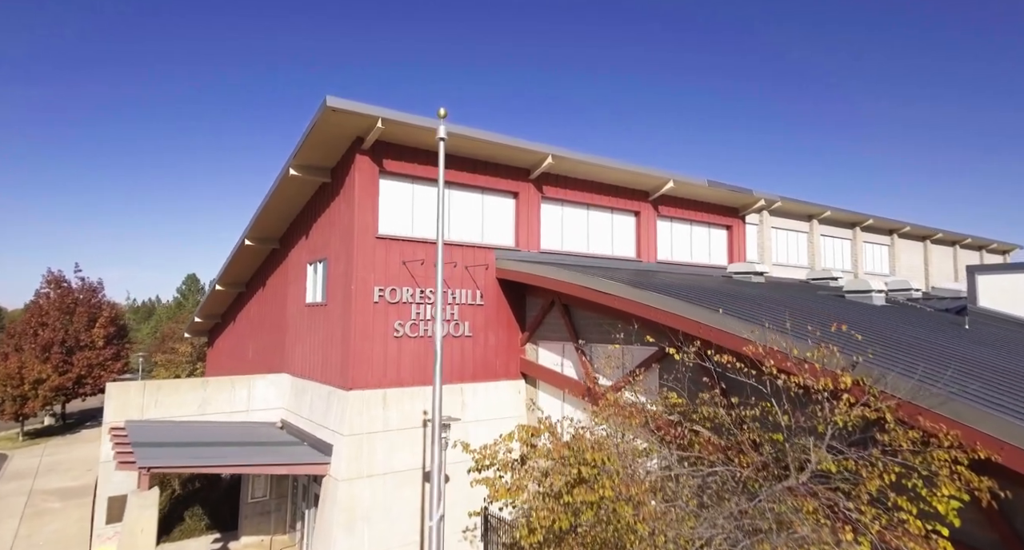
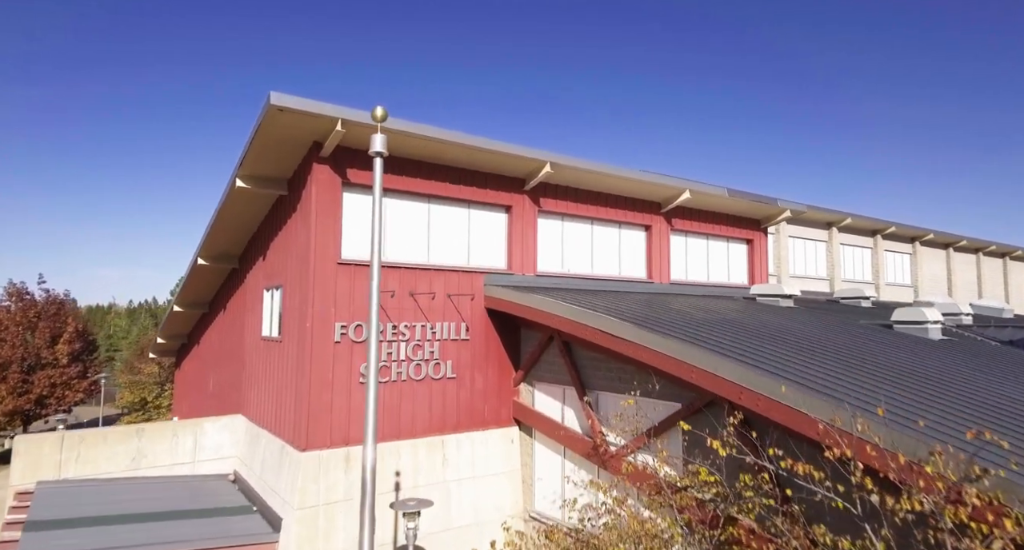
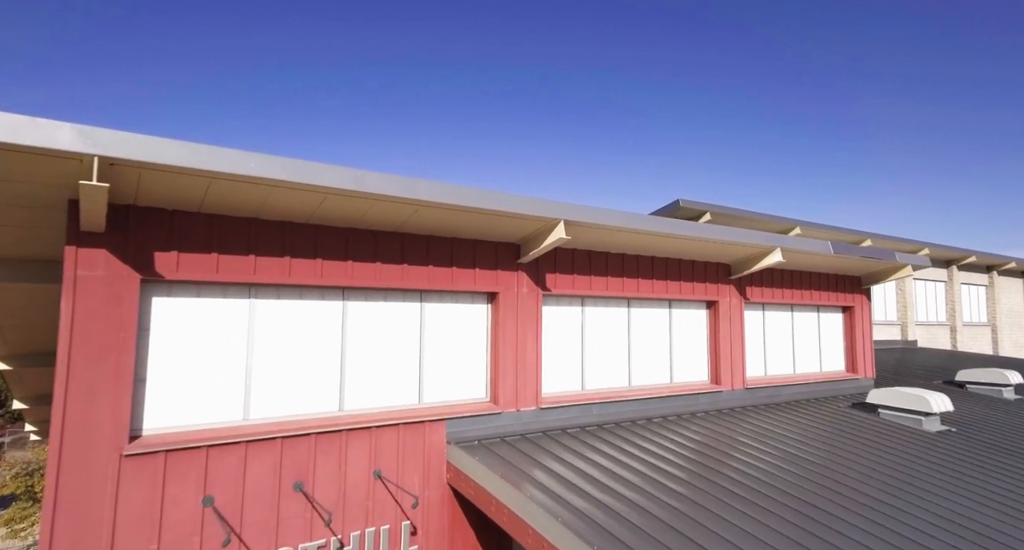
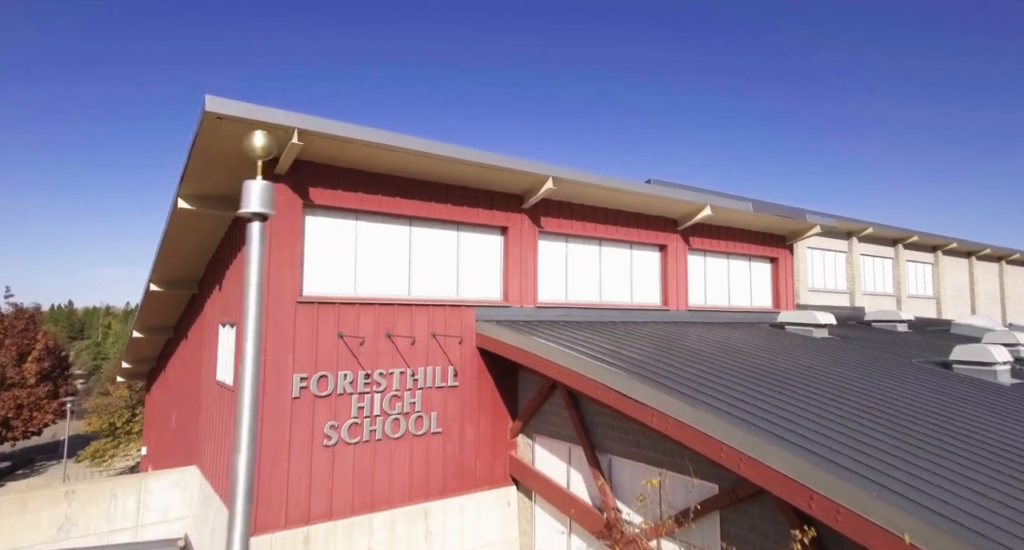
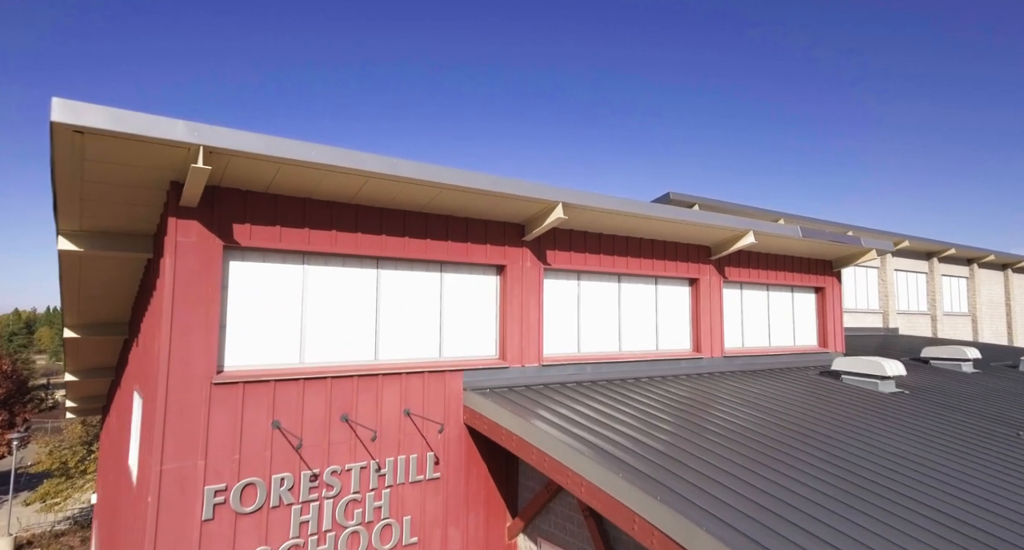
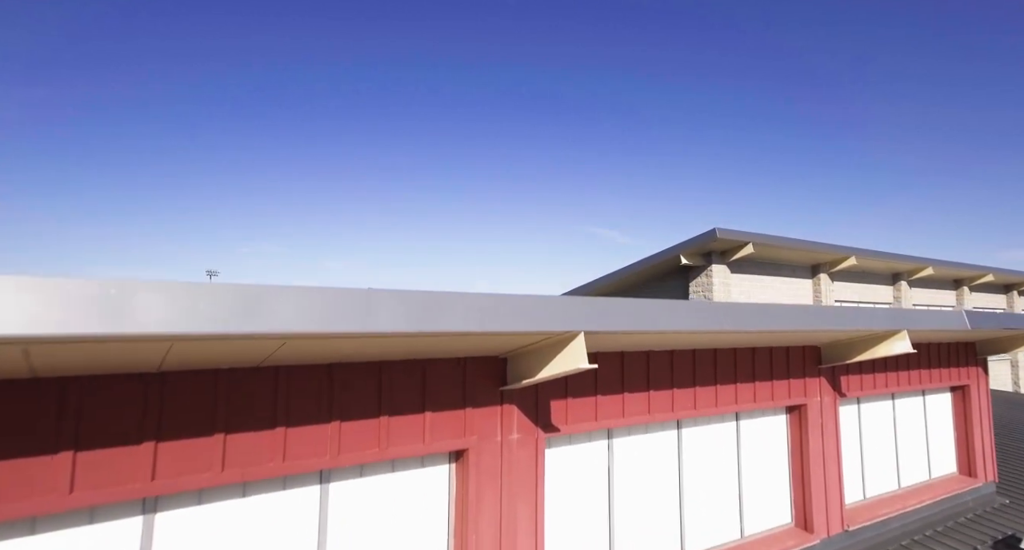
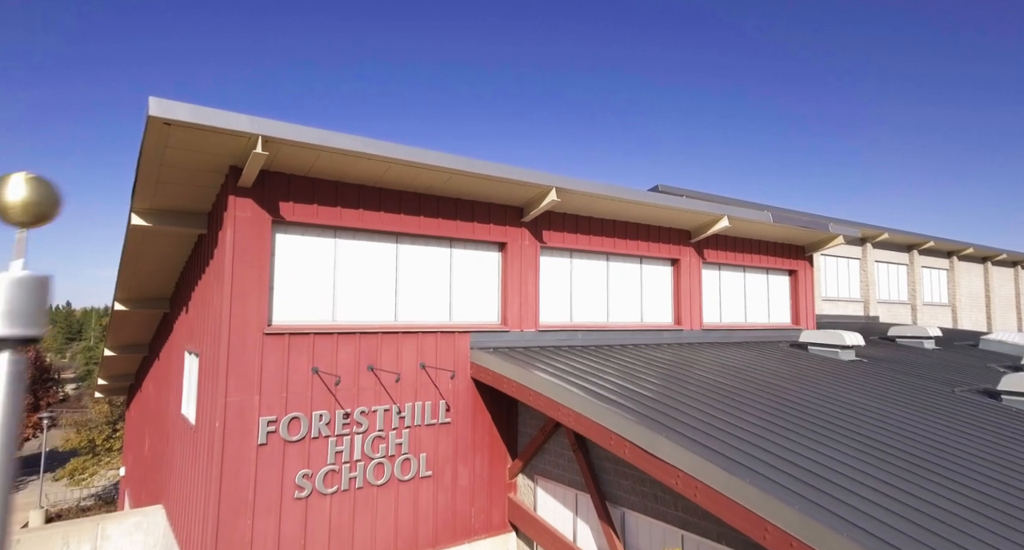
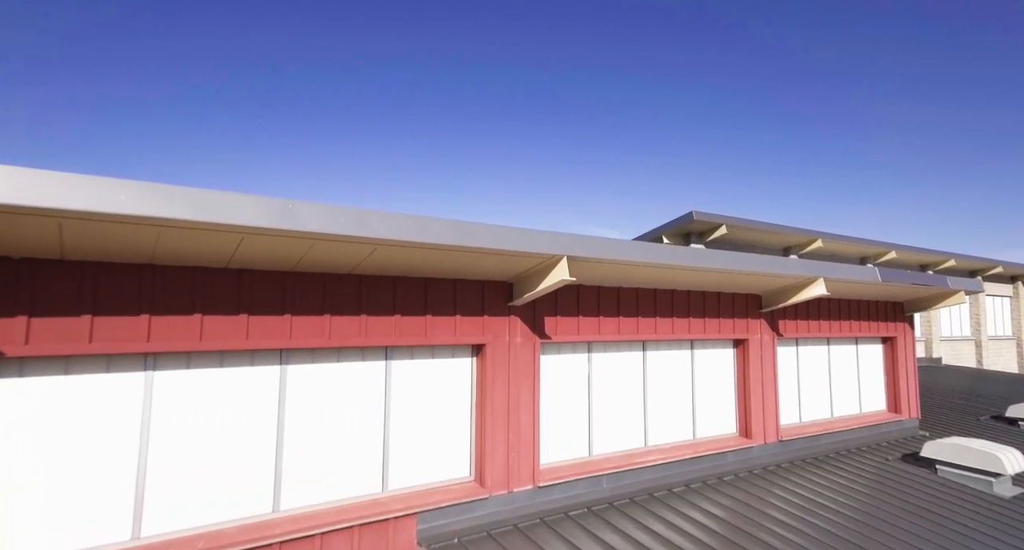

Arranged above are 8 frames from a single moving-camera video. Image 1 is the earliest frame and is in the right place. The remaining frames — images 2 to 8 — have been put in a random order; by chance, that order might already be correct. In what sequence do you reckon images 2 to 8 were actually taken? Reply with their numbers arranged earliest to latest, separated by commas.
2, 4, 7, 5, 3, 8, 6
